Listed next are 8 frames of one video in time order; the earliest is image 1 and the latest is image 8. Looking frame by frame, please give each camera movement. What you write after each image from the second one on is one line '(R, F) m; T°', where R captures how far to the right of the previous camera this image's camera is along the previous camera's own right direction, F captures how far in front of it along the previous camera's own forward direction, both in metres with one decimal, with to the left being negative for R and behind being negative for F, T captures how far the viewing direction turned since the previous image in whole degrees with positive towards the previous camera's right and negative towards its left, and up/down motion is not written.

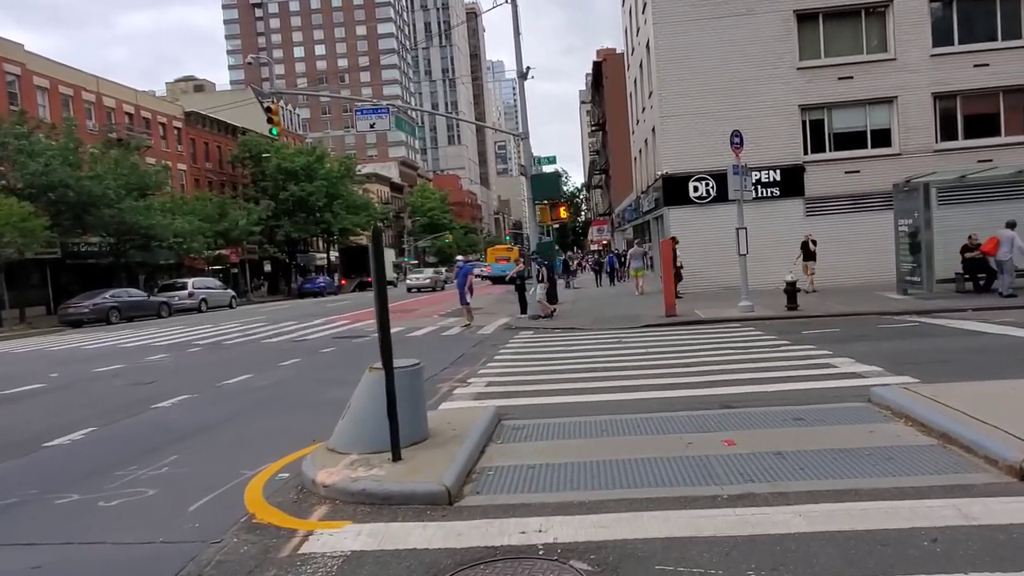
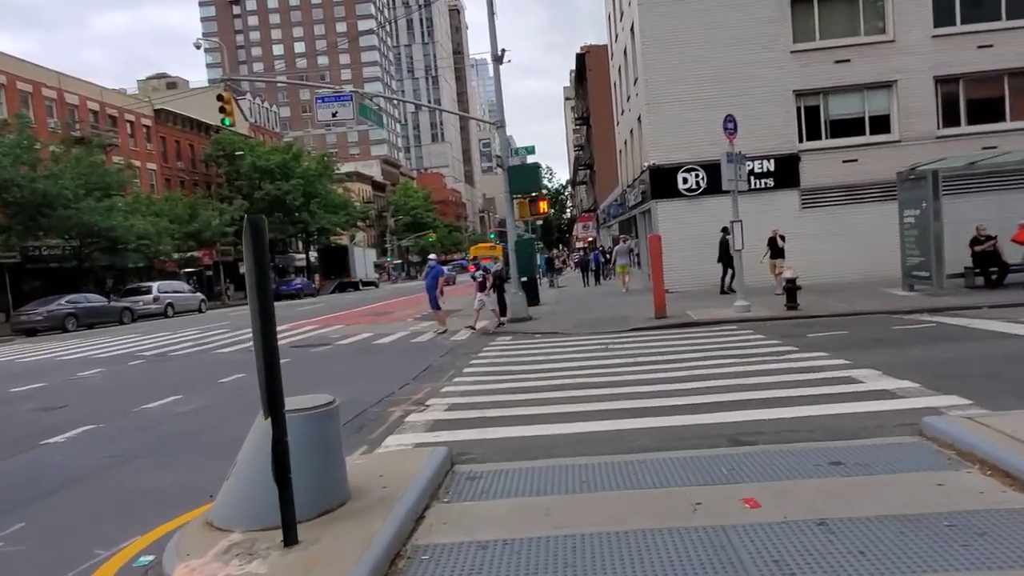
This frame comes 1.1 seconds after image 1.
(+0.3, +1.6) m; +1°
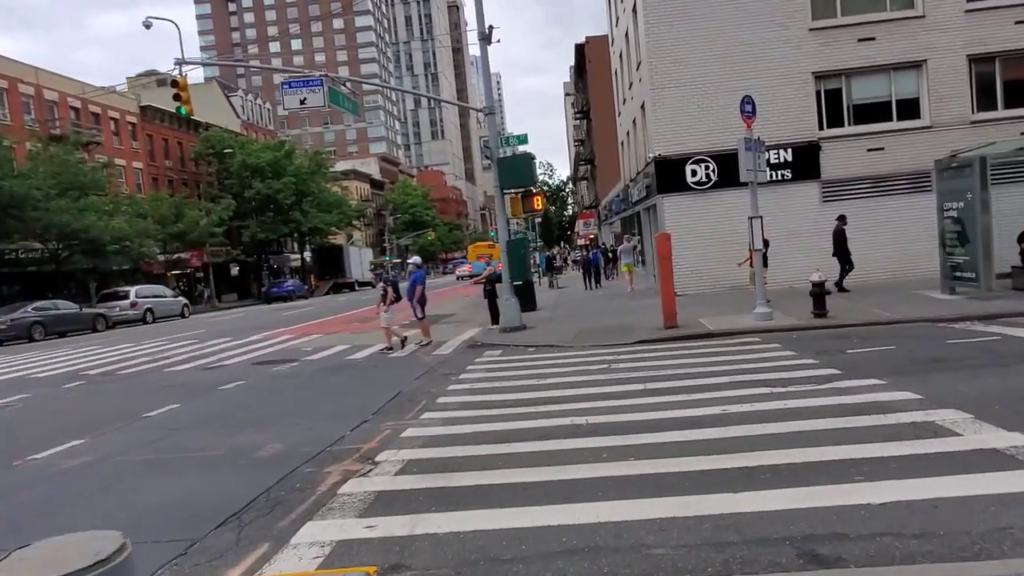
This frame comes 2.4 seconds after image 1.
(+0.3, +2.1) m; 0°
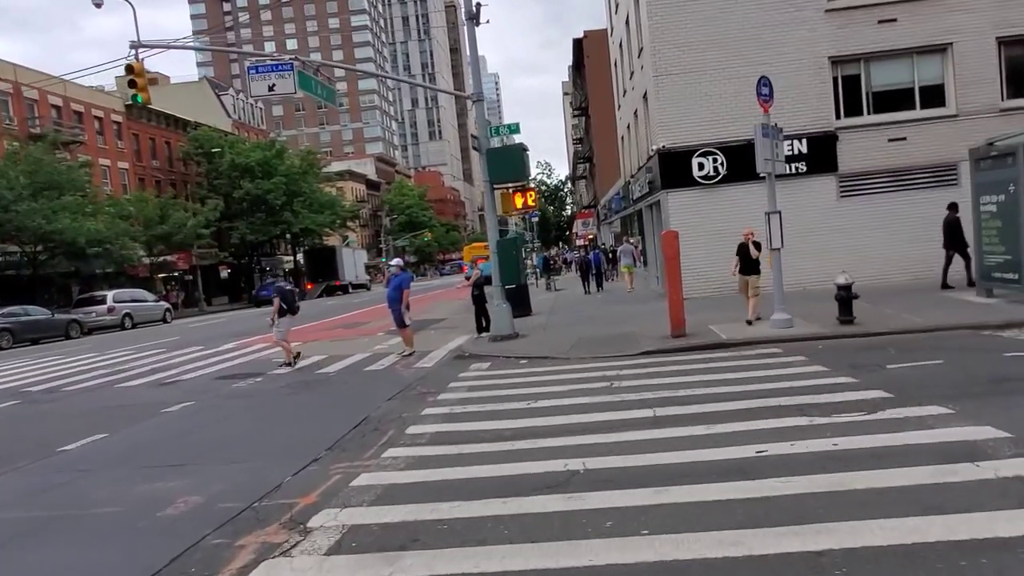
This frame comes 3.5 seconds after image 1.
(+0.2, +1.6) m; 0°
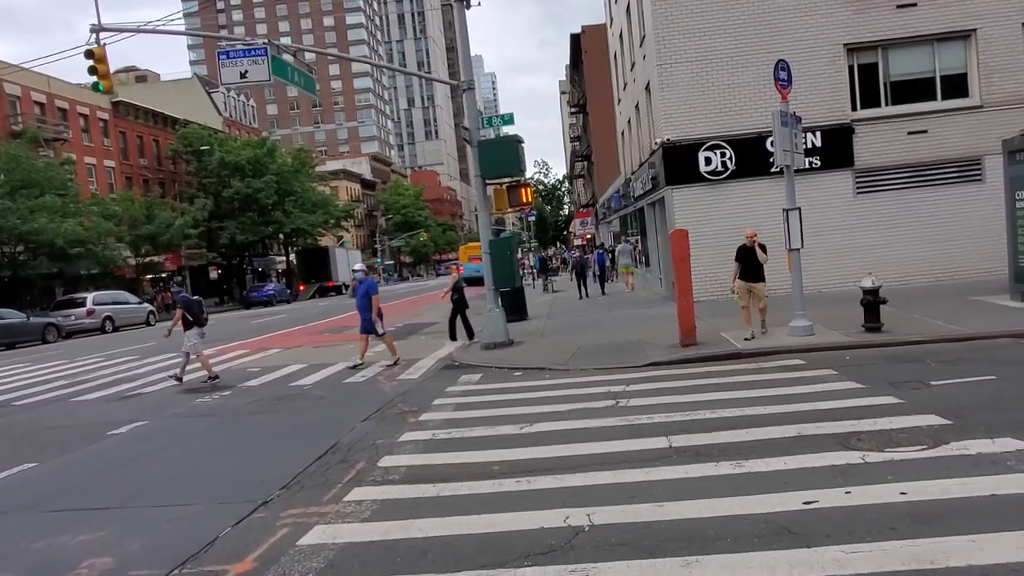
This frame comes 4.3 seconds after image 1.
(+0.1, +1.2) m; 0°
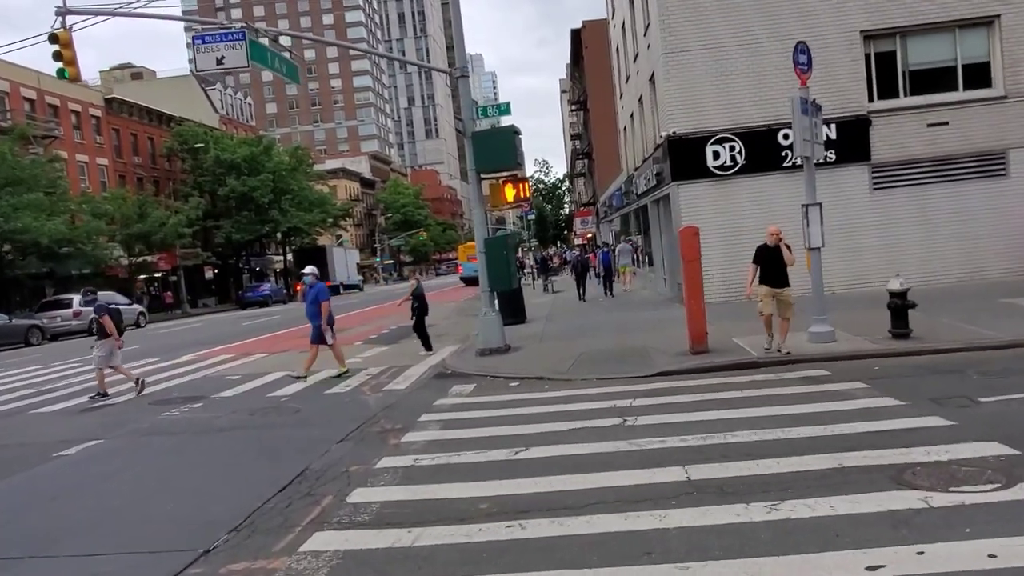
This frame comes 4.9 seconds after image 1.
(+0.1, +1.0) m; 0°
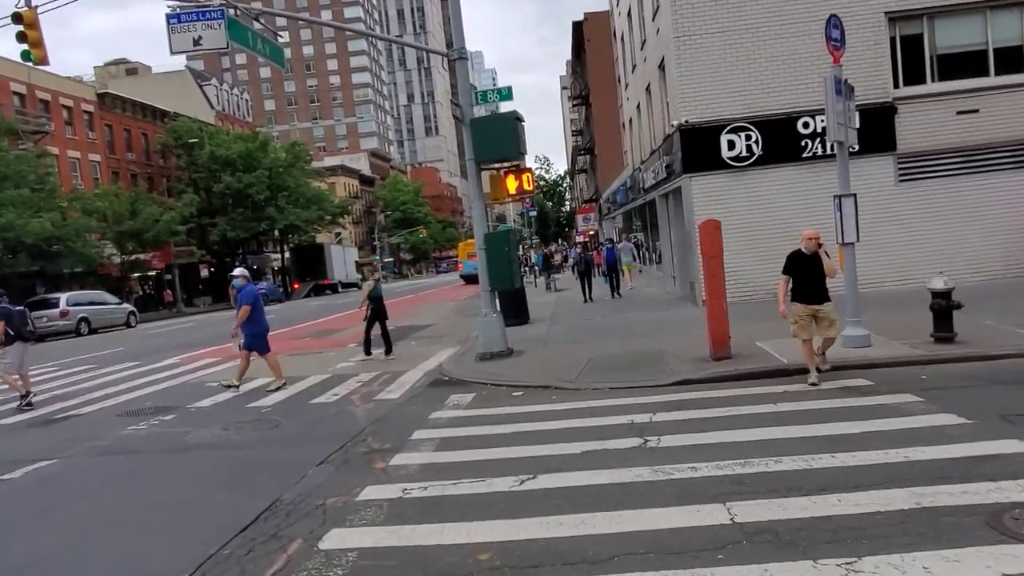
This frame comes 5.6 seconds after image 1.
(0.0, +1.0) m; 0°
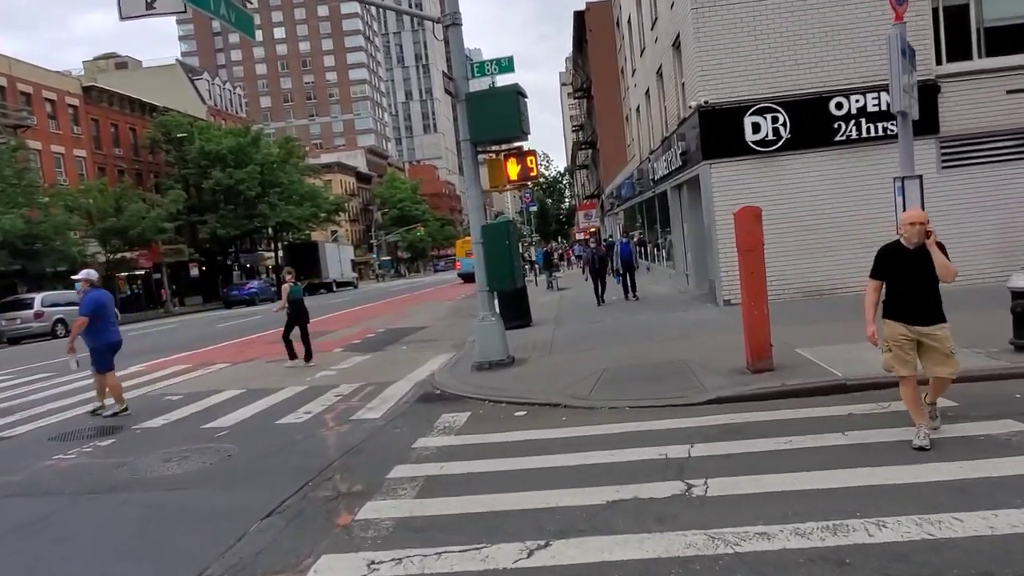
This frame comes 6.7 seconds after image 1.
(0.0, +1.6) m; 0°
